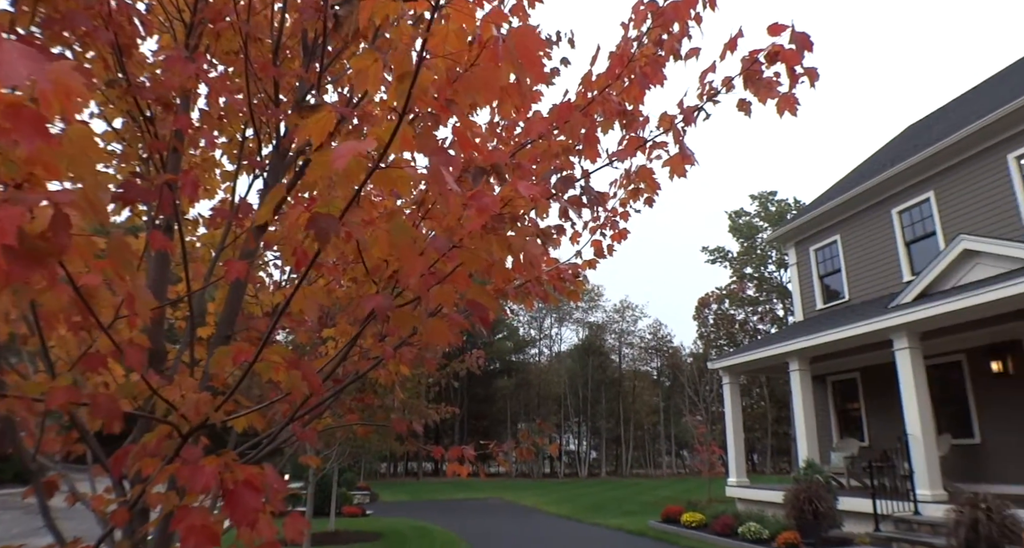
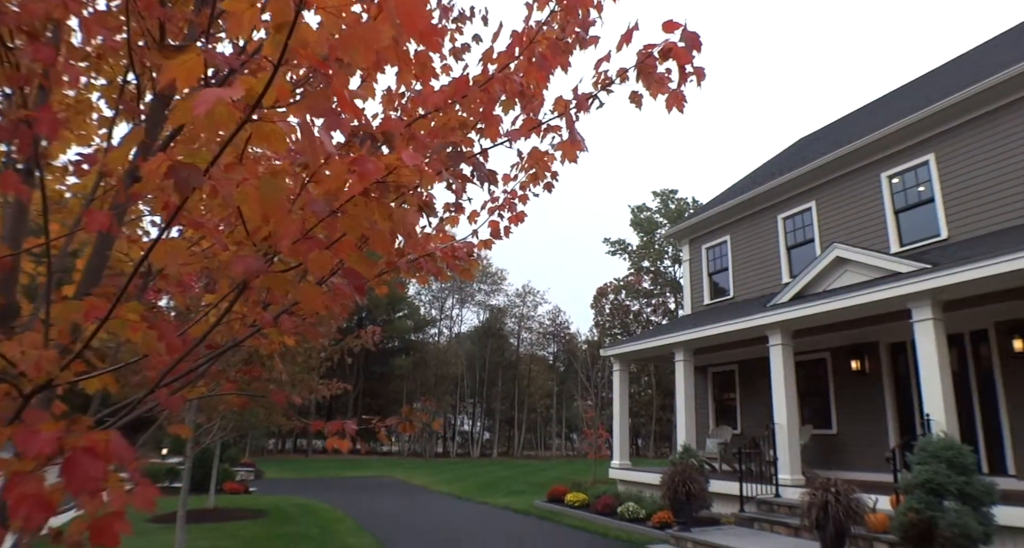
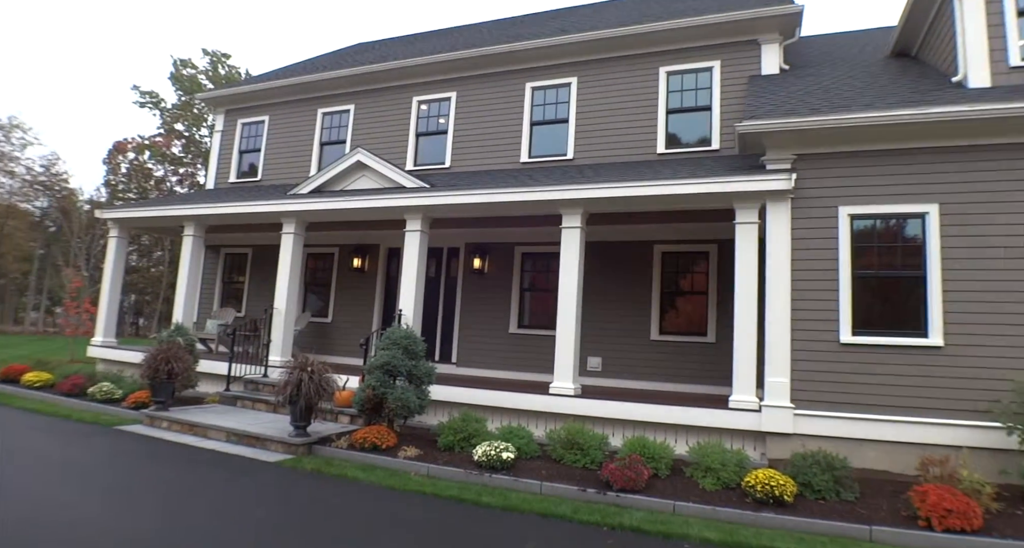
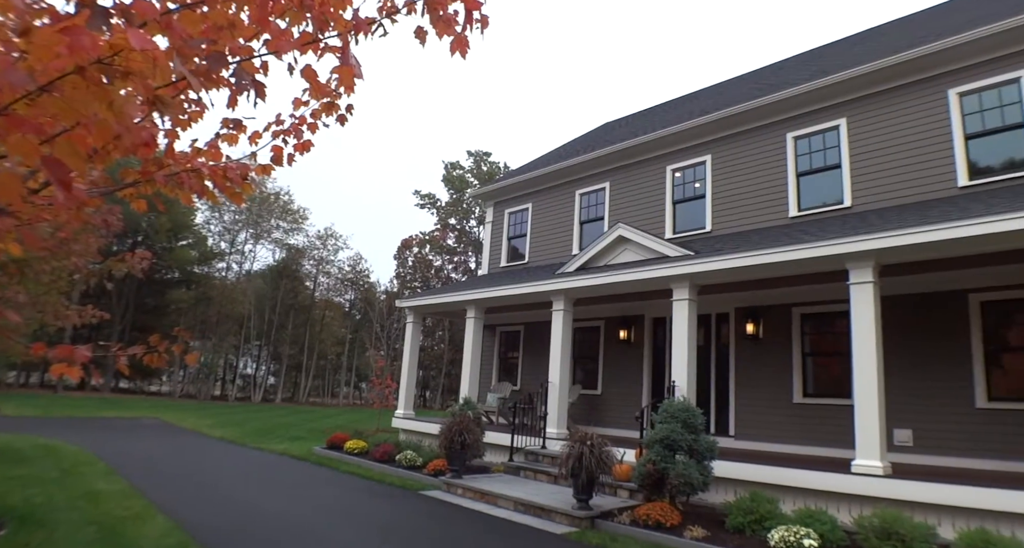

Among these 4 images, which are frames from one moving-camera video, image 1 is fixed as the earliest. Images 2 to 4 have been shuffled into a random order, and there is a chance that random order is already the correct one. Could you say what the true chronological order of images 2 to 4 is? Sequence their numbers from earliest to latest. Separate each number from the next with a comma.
2, 4, 3
